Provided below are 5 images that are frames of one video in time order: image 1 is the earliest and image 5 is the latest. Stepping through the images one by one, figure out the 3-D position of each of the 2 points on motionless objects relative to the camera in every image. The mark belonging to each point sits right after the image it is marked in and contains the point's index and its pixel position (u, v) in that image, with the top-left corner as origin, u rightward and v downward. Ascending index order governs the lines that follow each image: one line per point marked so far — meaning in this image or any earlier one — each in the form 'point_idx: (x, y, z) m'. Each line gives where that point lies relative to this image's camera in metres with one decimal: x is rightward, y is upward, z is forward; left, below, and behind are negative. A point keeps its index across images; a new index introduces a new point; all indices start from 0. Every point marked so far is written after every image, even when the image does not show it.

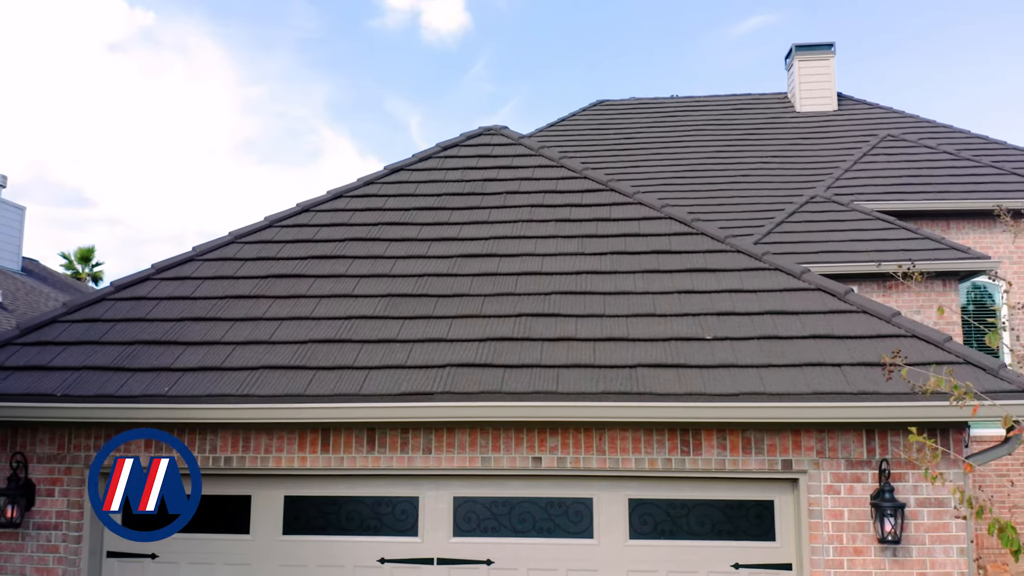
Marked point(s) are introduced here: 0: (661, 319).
0: (+1.0, -0.2, +5.6) m
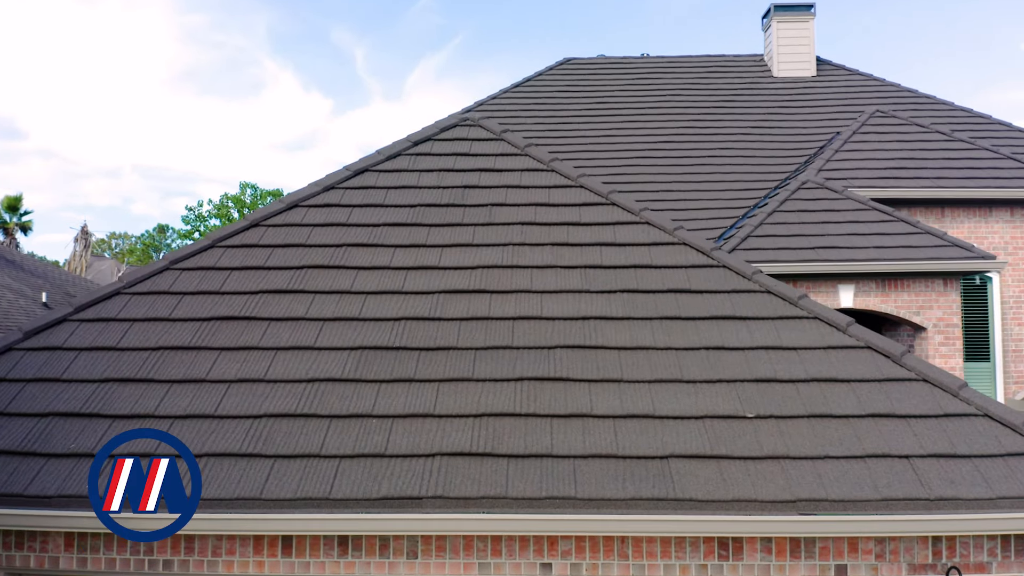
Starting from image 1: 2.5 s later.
0: (+1.0, -0.5, +4.7) m
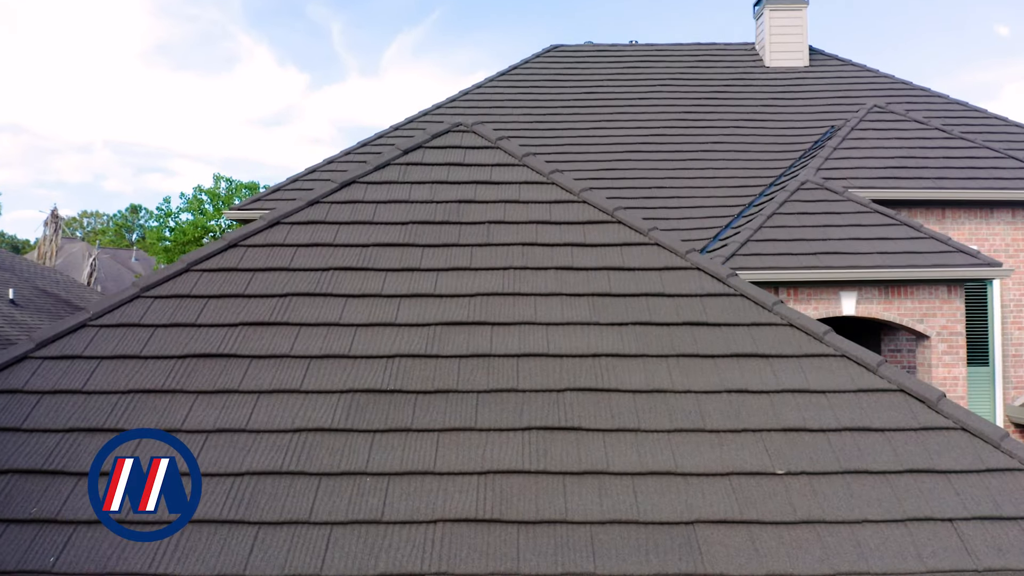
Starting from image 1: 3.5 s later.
0: (+1.0, -0.8, +4.3) m
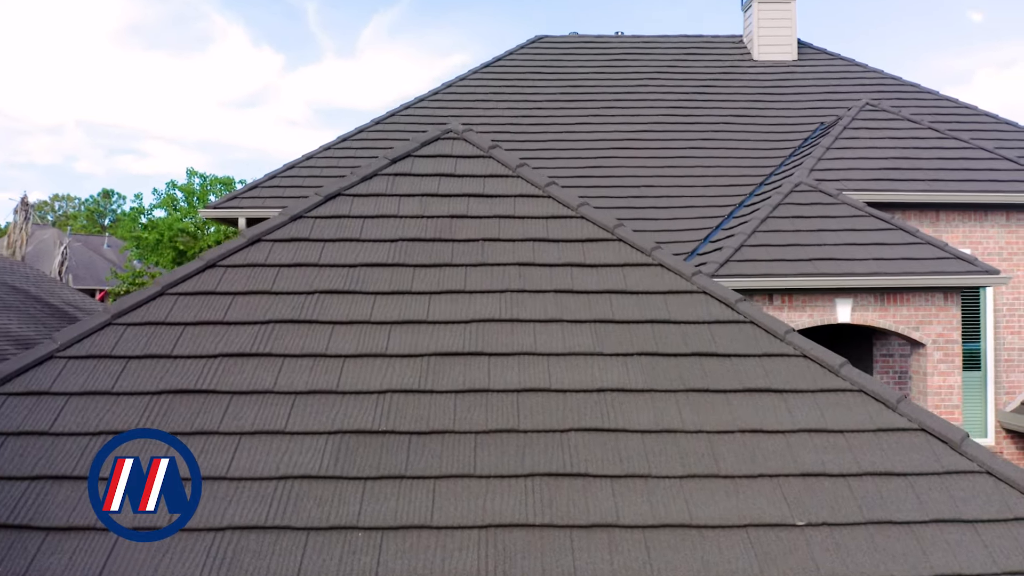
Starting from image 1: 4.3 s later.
0: (+1.0, -0.9, +4.0) m
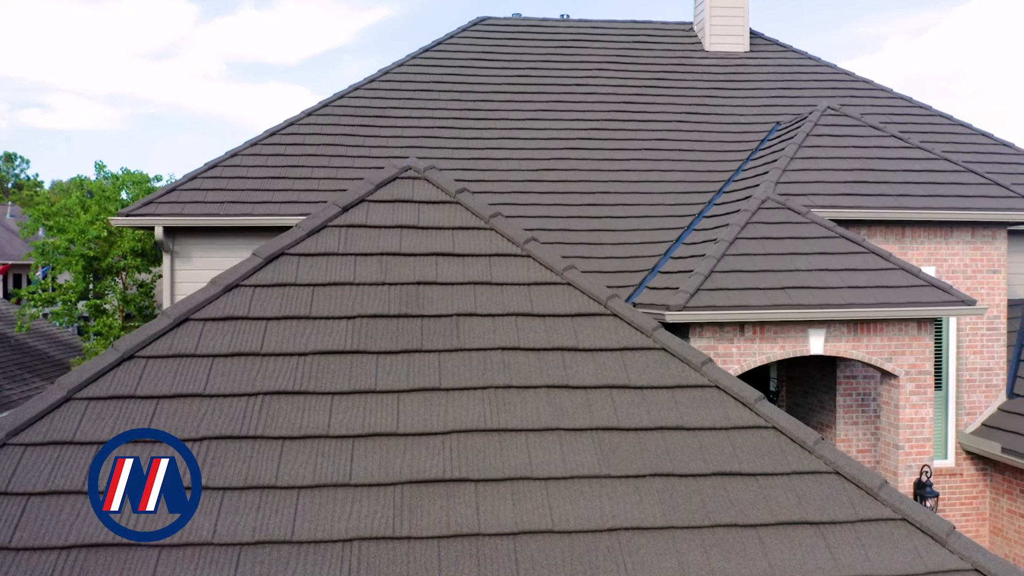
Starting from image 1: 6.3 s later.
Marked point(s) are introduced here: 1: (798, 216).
0: (+1.0, -1.5, +3.4) m
1: (+3.3, +0.8, +10.0) m
